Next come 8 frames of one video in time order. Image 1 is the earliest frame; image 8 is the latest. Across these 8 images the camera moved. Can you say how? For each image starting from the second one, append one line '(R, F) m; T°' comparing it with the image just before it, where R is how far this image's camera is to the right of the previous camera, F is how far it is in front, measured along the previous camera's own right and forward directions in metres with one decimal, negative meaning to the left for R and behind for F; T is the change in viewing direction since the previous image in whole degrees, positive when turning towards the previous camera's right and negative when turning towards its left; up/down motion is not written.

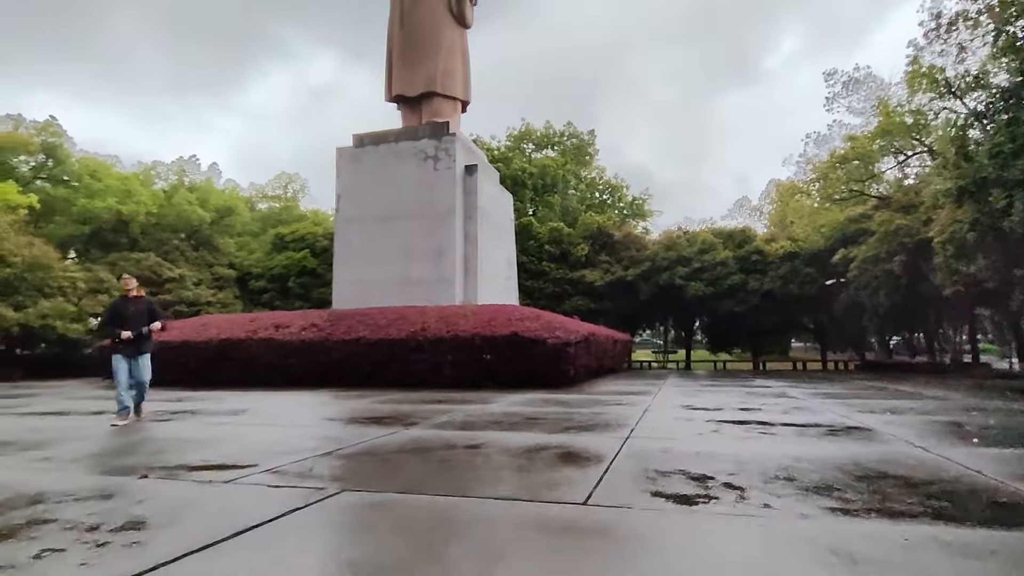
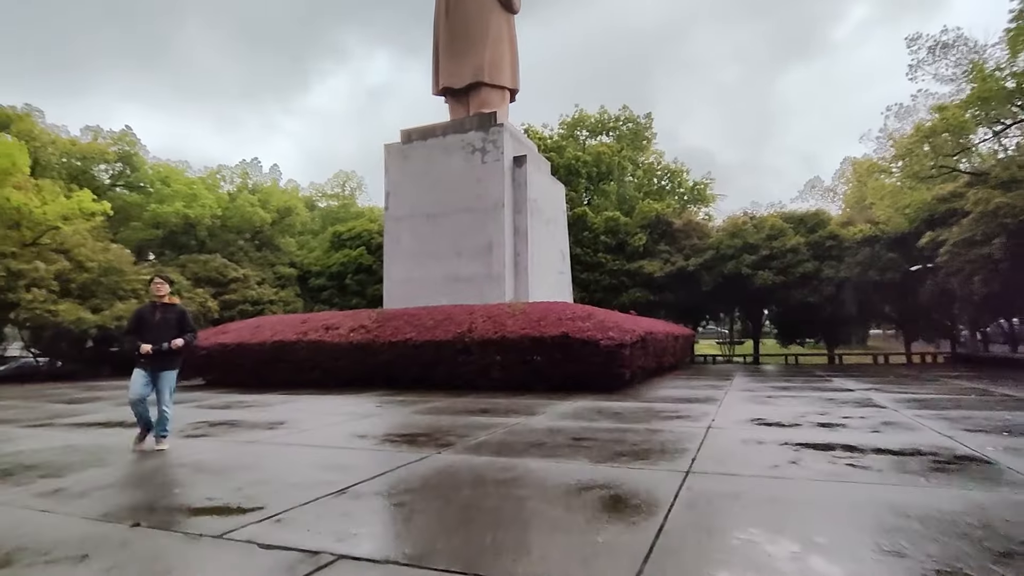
(+0.1, +0.4) m; -6°
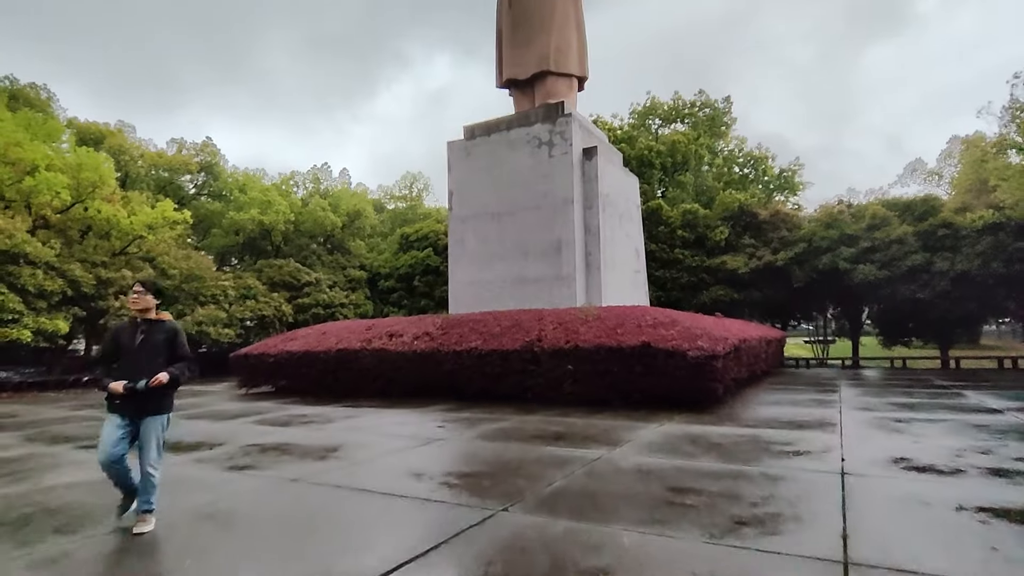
(-0.1, +0.6) m; -7°
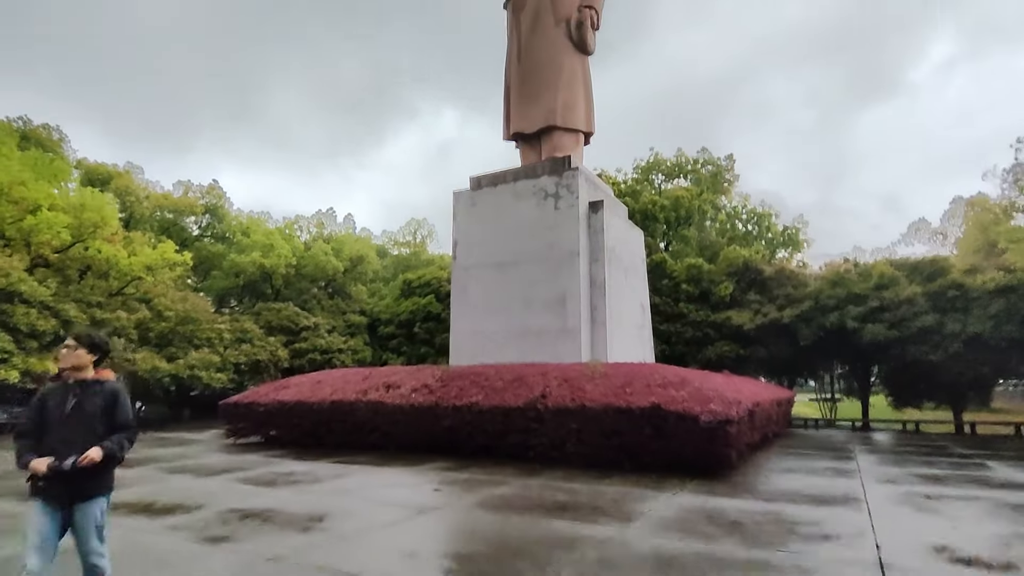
(0.0, +0.2) m; 0°
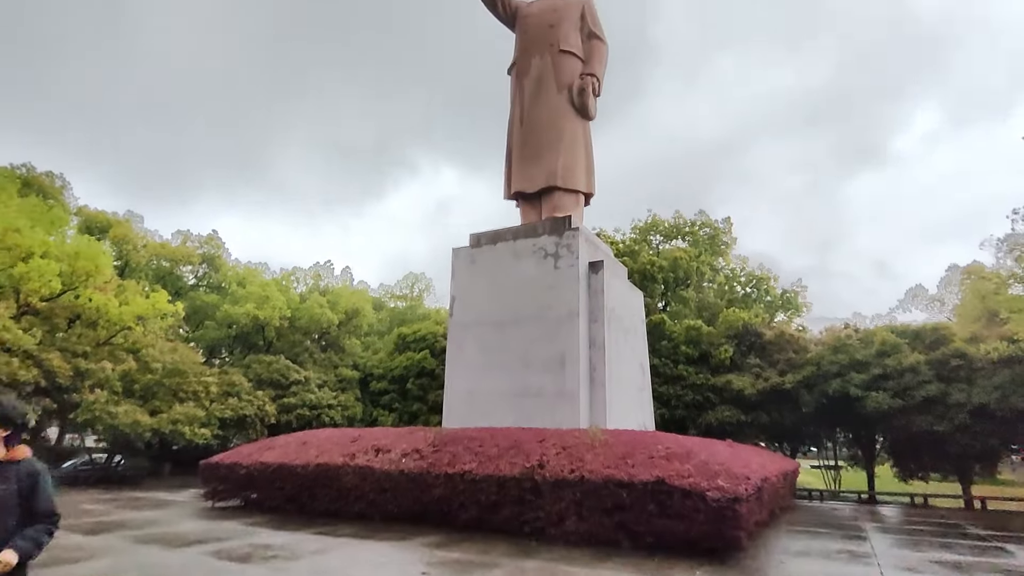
(0.0, +0.2) m; 0°
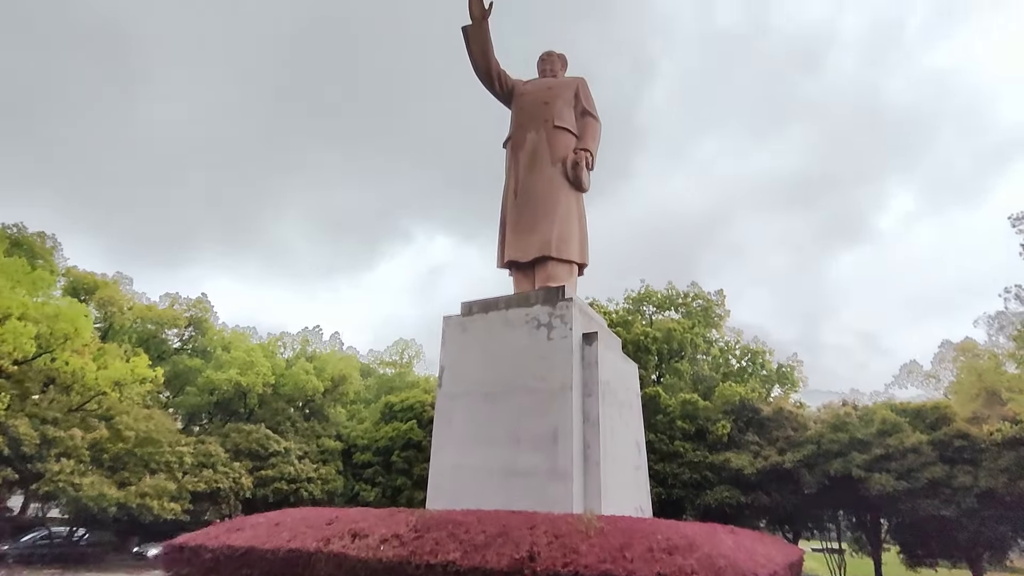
(0.0, +0.2) m; +1°
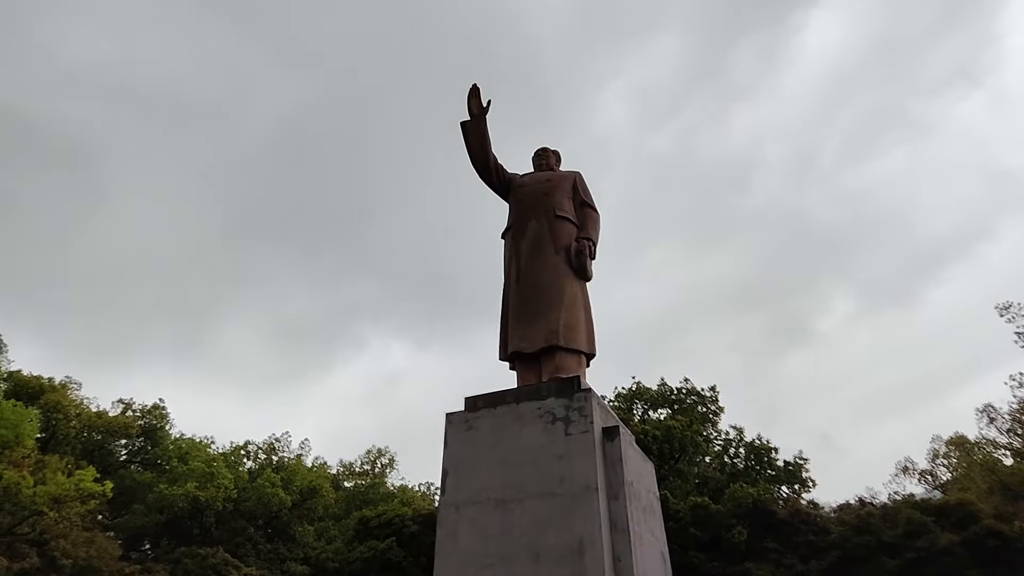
(-0.8, +0.6) m; +4°
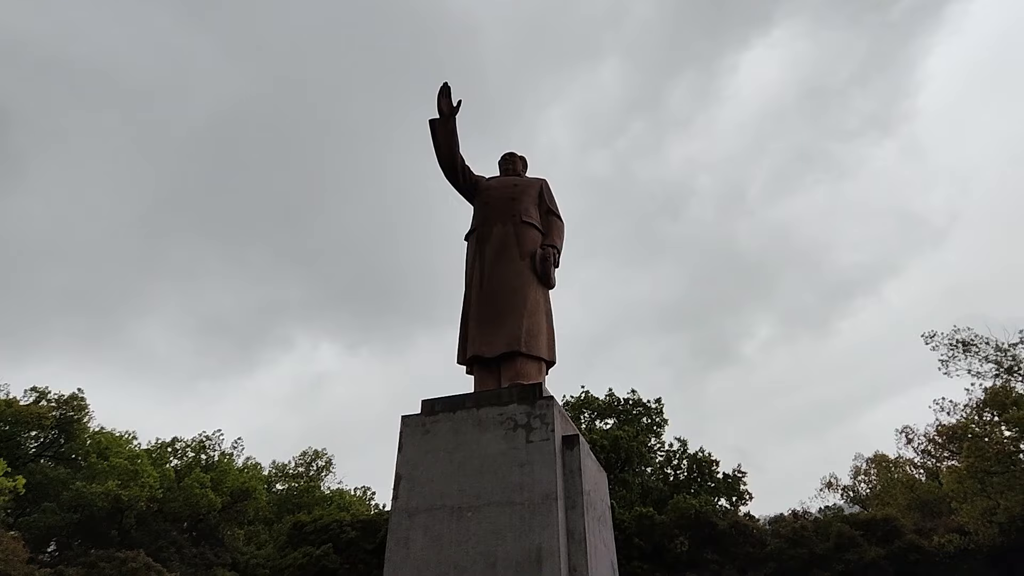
(-0.4, +0.1) m; +6°
